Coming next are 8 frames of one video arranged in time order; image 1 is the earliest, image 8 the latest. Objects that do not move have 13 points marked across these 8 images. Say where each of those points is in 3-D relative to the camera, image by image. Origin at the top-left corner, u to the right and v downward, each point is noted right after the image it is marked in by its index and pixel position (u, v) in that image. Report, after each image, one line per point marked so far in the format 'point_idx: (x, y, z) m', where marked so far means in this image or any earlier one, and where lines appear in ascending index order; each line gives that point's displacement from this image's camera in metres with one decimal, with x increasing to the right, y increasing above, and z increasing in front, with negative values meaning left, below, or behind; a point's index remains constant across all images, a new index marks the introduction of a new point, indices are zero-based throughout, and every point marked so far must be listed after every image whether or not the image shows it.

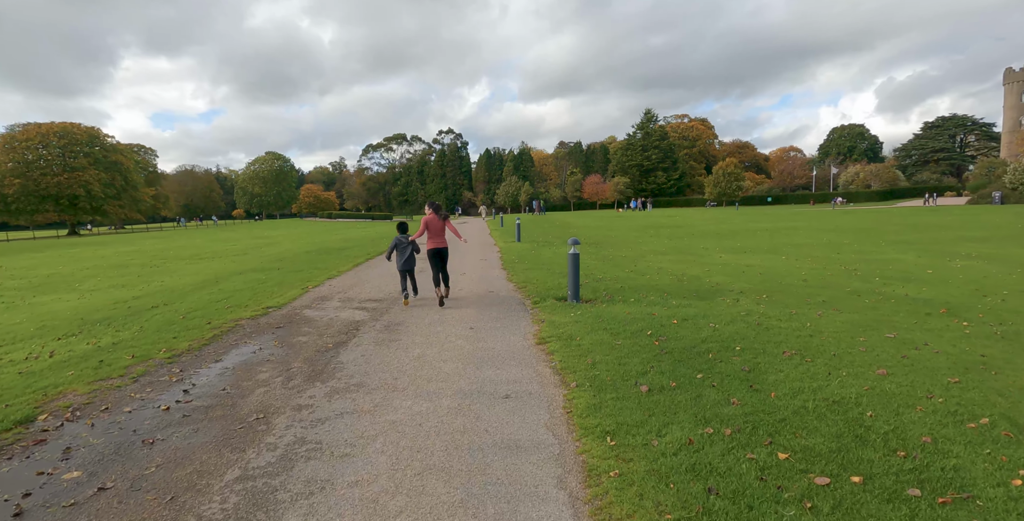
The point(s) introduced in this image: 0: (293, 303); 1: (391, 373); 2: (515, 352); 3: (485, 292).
0: (-4.4, -0.9, +11.1) m
1: (-1.4, -1.3, +6.4) m
2: (0.0, -1.2, +7.0) m
3: (-0.5, -0.7, +11.9) m
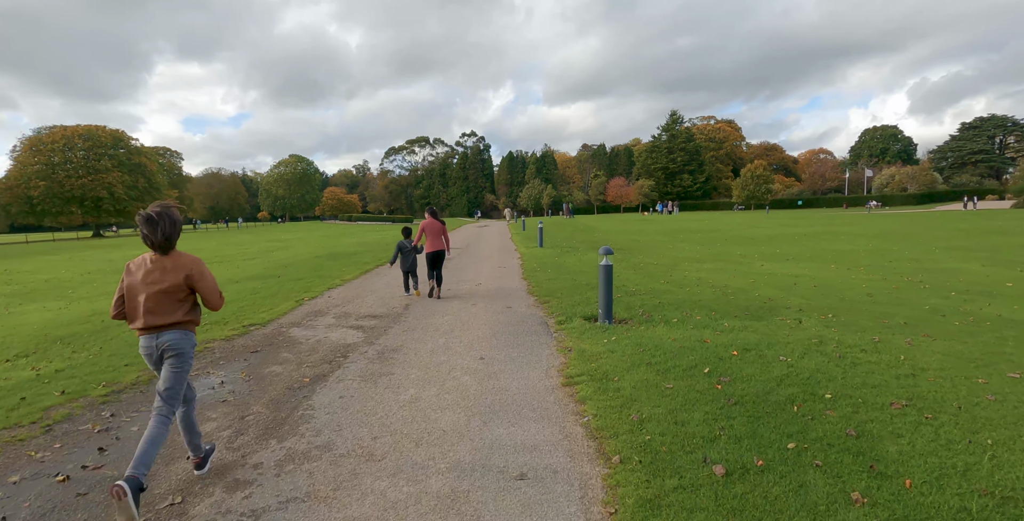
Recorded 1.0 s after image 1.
0: (-4.1, -1.0, +9.6) m
1: (-1.3, -1.5, +4.9) m
2: (+0.2, -1.4, +5.4) m
3: (-0.2, -0.9, +10.3) m
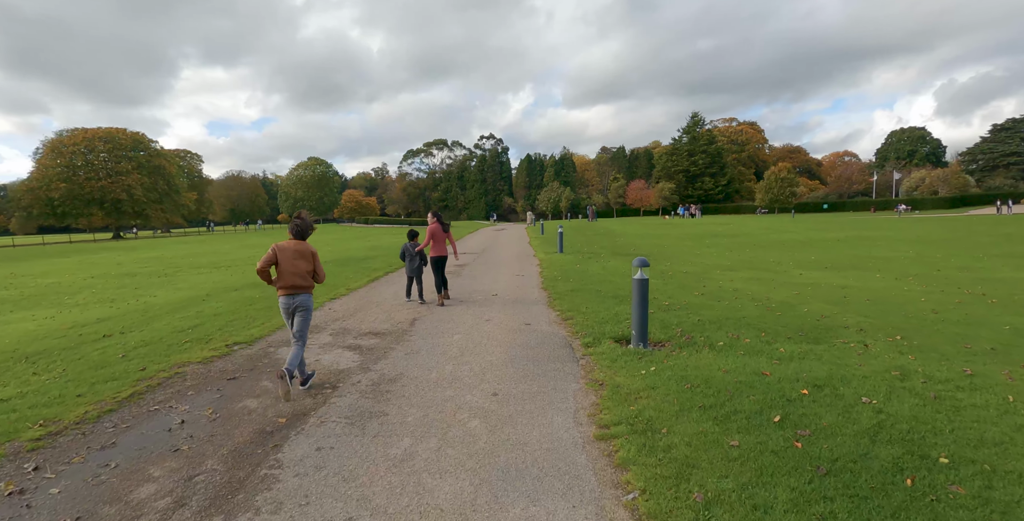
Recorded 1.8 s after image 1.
0: (-3.8, -1.2, +8.6) m
1: (-1.1, -1.6, +3.7) m
2: (+0.4, -1.5, +4.2) m
3: (+0.2, -1.0, +9.1) m
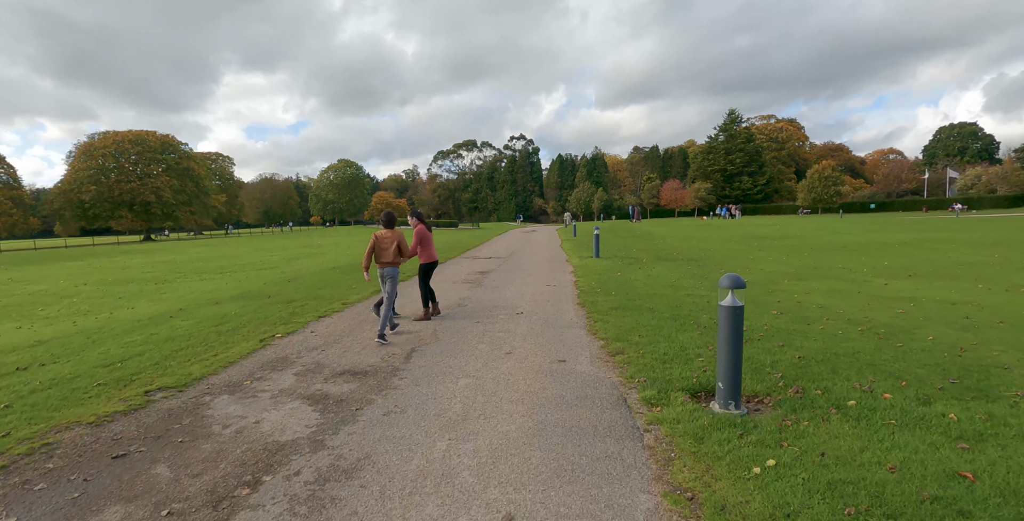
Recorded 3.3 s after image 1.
0: (-3.5, -1.4, +6.4) m
1: (-1.1, -1.8, +1.4) m
2: (+0.4, -1.7, +1.8) m
3: (+0.5, -1.2, +6.7) m
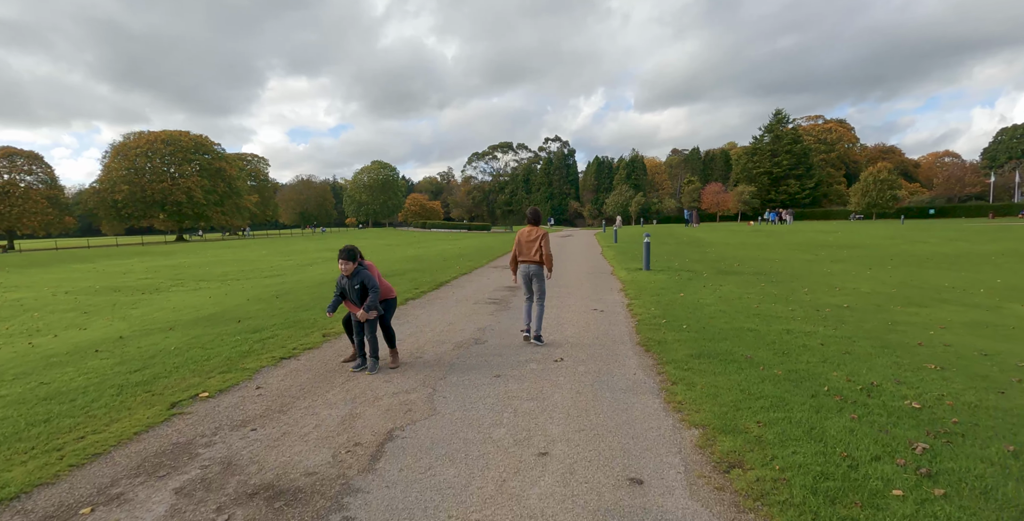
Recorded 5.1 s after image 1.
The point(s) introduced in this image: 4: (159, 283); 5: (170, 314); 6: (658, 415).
0: (-3.2, -1.6, +3.8) m
1: (-1.2, -2.0, -1.4) m
2: (+0.4, -1.9, -1.1) m
3: (+0.7, -1.5, +3.8) m
4: (-12.0, -0.8, +18.8) m
5: (-6.9, -1.1, +11.2) m
6: (+1.3, -1.4, +4.8) m
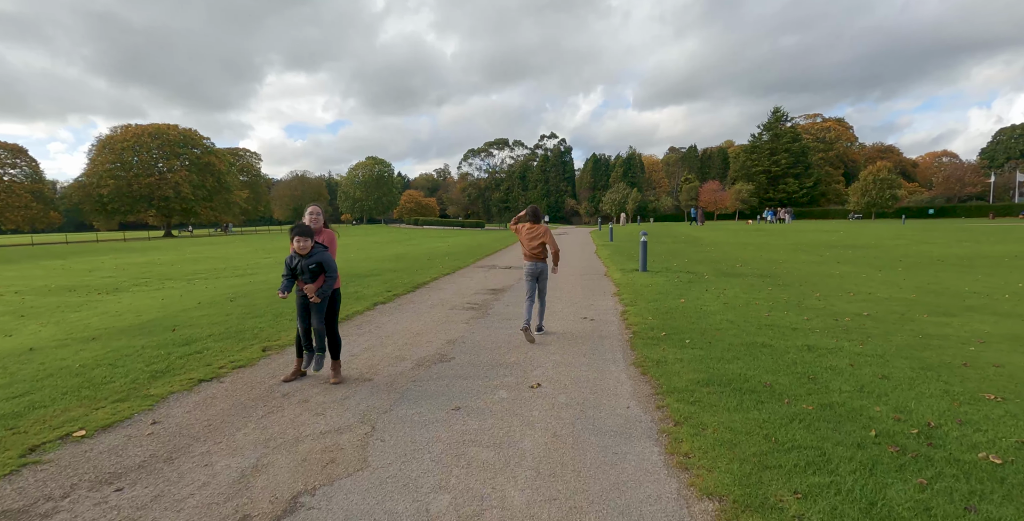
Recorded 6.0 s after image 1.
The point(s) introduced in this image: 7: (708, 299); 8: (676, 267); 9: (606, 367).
0: (-3.5, -1.6, +2.5) m
1: (-1.5, -2.1, -2.6) m
2: (+0.1, -2.0, -2.3) m
3: (+0.4, -1.6, +2.6) m
4: (-12.4, -0.7, +17.5) m
5: (-7.3, -1.1, +9.9) m
6: (+0.9, -1.4, +3.6) m
7: (+3.9, -0.8, +10.8) m
8: (+5.0, -0.2, +16.7) m
9: (+1.1, -1.1, +6.1) m
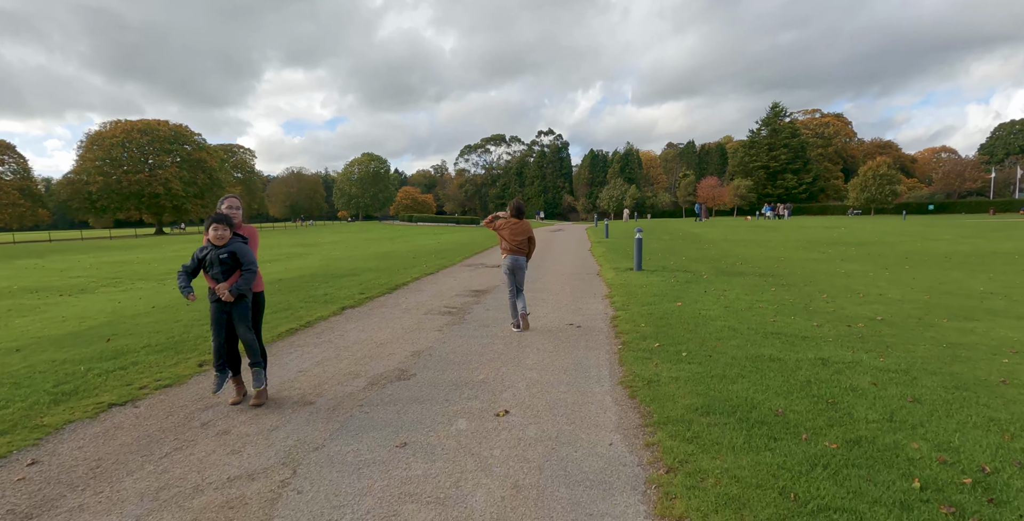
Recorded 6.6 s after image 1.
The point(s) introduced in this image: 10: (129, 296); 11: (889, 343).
0: (-3.8, -1.7, +1.7) m
1: (-1.8, -2.2, -3.4) m
2: (-0.2, -2.1, -3.1) m
3: (+0.1, -1.6, +1.7) m
4: (-12.7, -0.6, +16.6) m
5: (-7.6, -1.1, +9.1) m
6: (+0.6, -1.5, +2.7) m
7: (+3.6, -0.8, +10.0) m
8: (+4.7, -0.1, +15.9) m
9: (+0.7, -1.2, +5.2) m
10: (-8.9, -0.8, +12.9) m
11: (+5.0, -1.1, +7.2) m
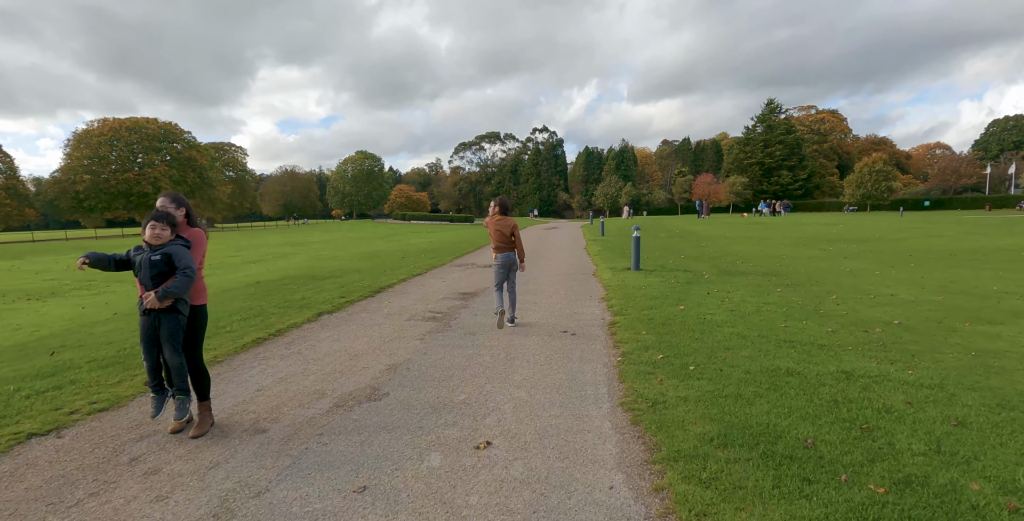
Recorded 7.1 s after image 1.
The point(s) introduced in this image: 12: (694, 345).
0: (-3.9, -1.7, +1.0) m
1: (-1.8, -2.2, -4.1) m
2: (-0.3, -2.1, -3.8) m
3: (0.0, -1.6, +1.1) m
4: (-12.9, -0.7, +15.9) m
5: (-7.7, -1.1, +8.3) m
6: (+0.5, -1.5, +2.1) m
7: (+3.5, -0.7, +9.4) m
8: (+4.5, -0.1, +15.2) m
9: (+0.6, -1.2, +4.5) m
10: (-9.1, -0.9, +12.2) m
11: (+4.9, -1.1, +6.6) m
12: (+2.2, -1.0, +6.4) m
